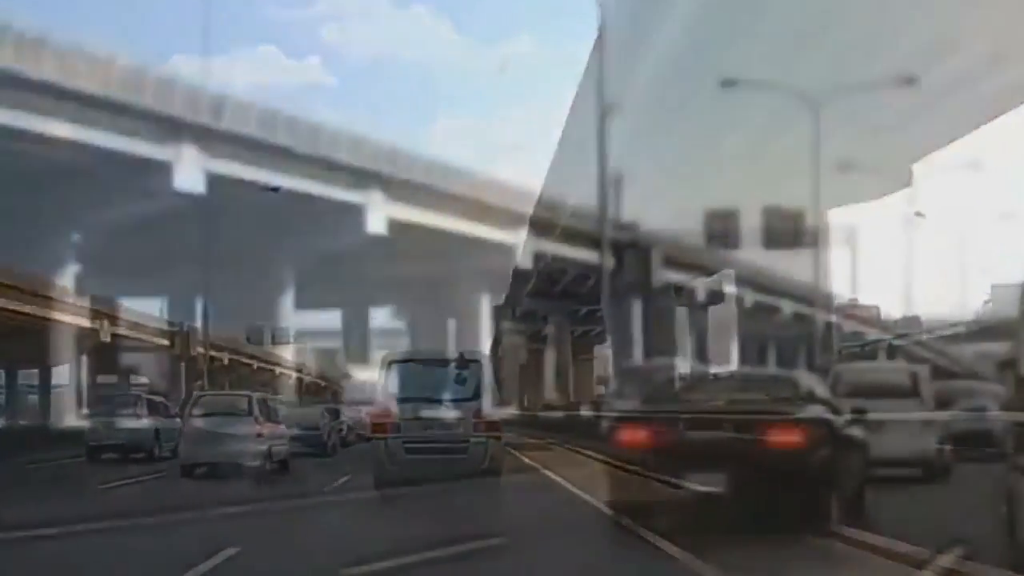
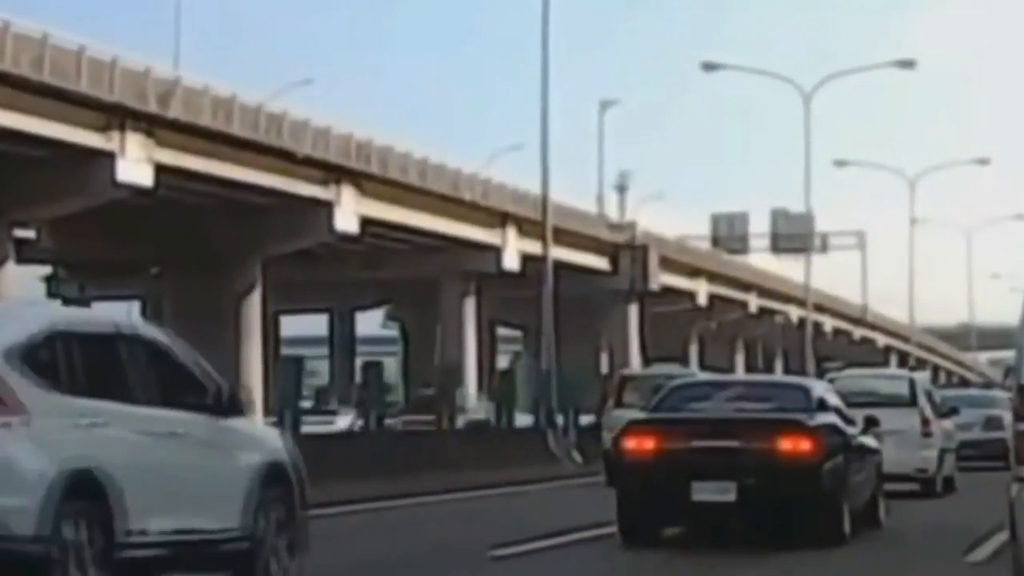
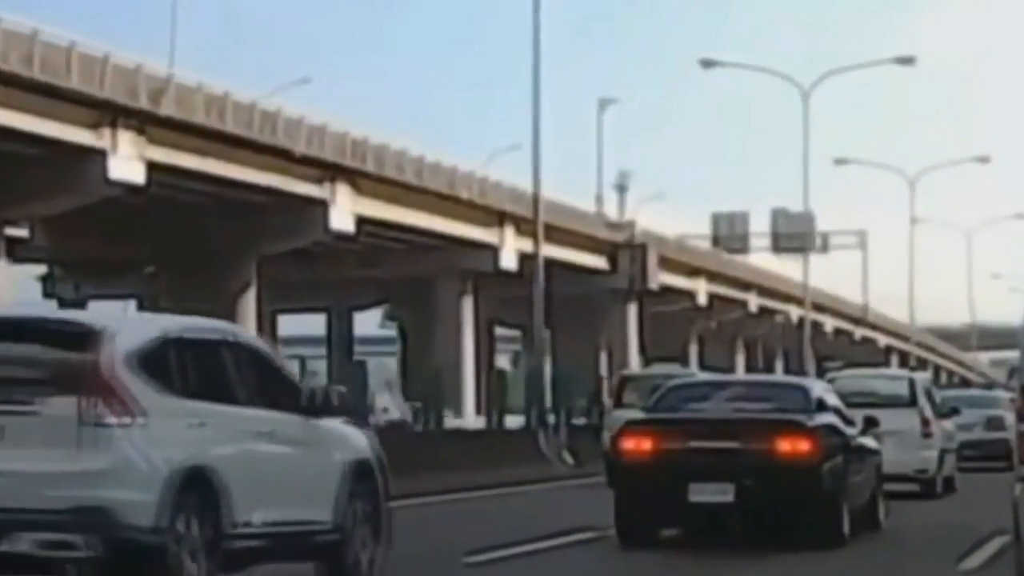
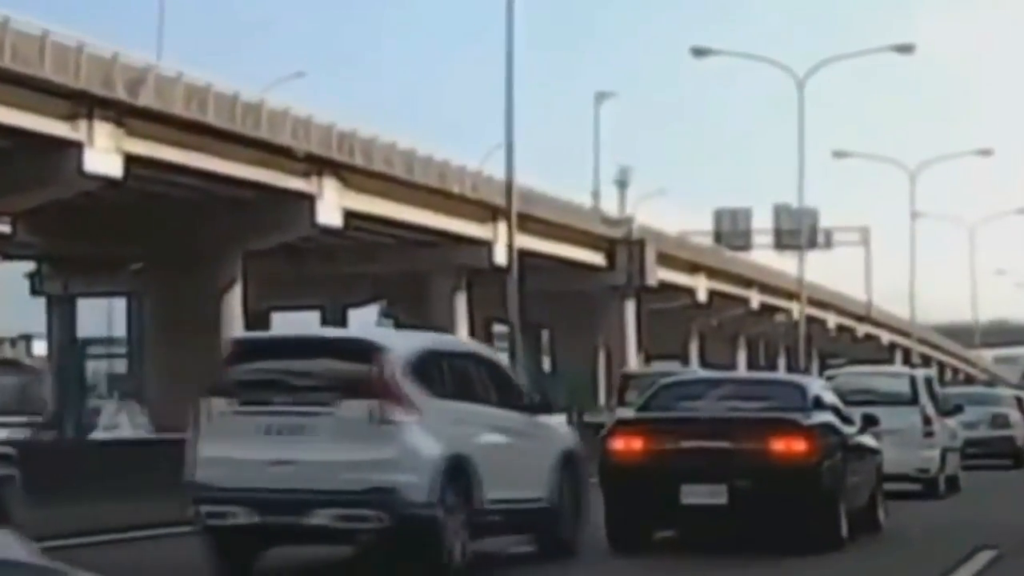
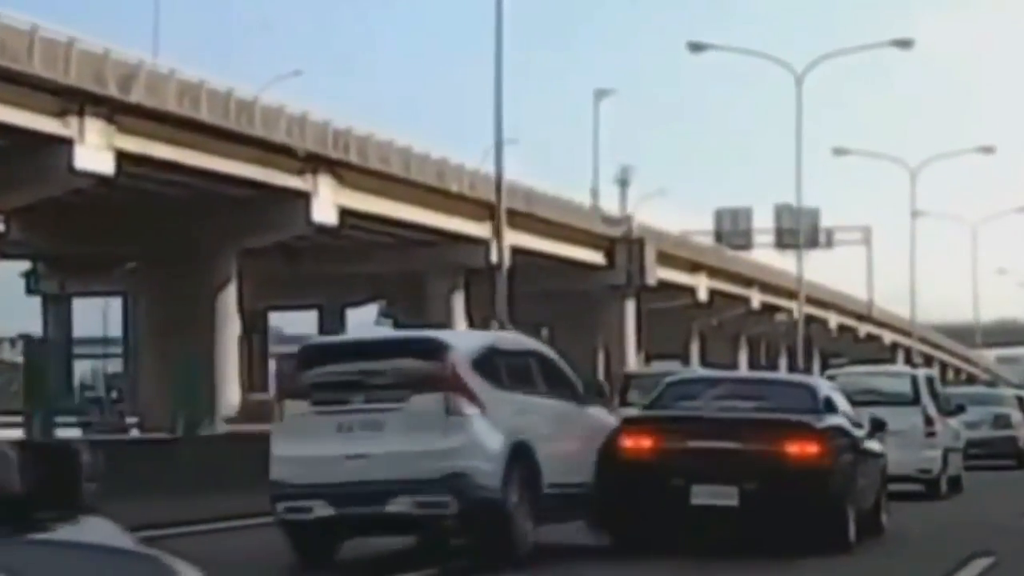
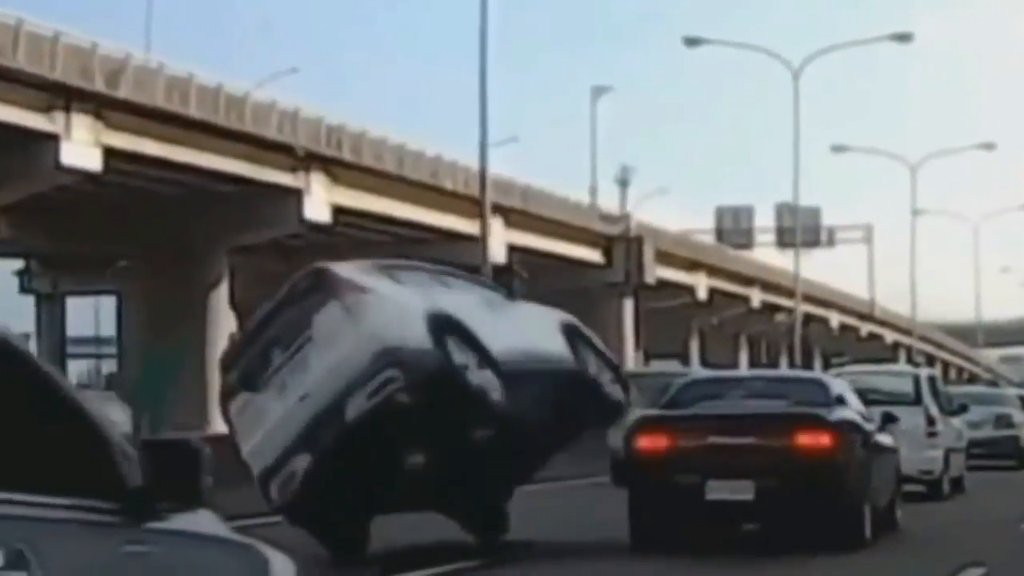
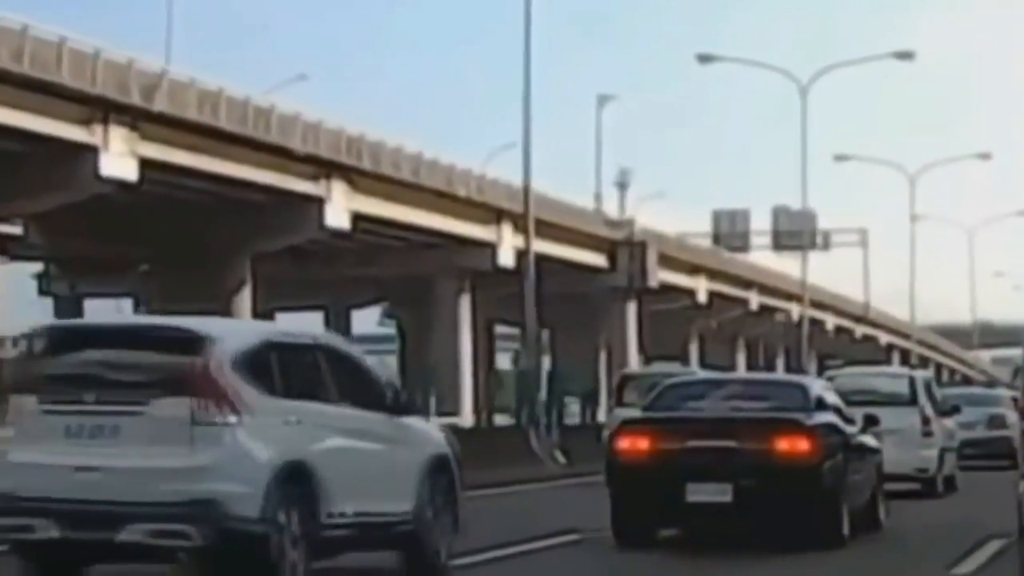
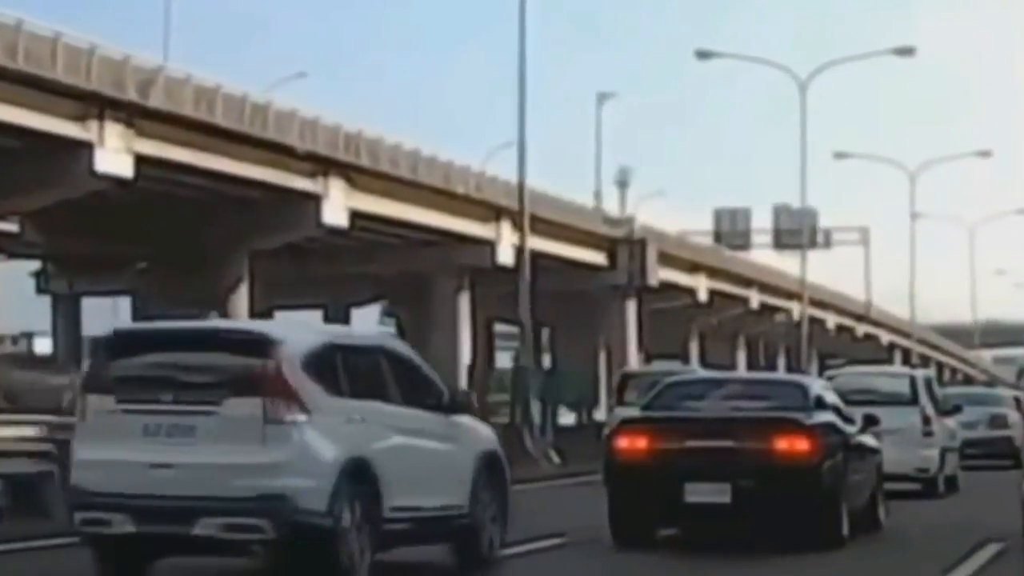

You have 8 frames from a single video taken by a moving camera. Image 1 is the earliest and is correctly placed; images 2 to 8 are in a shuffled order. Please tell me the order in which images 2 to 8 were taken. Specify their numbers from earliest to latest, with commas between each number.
2, 3, 7, 8, 4, 5, 6
